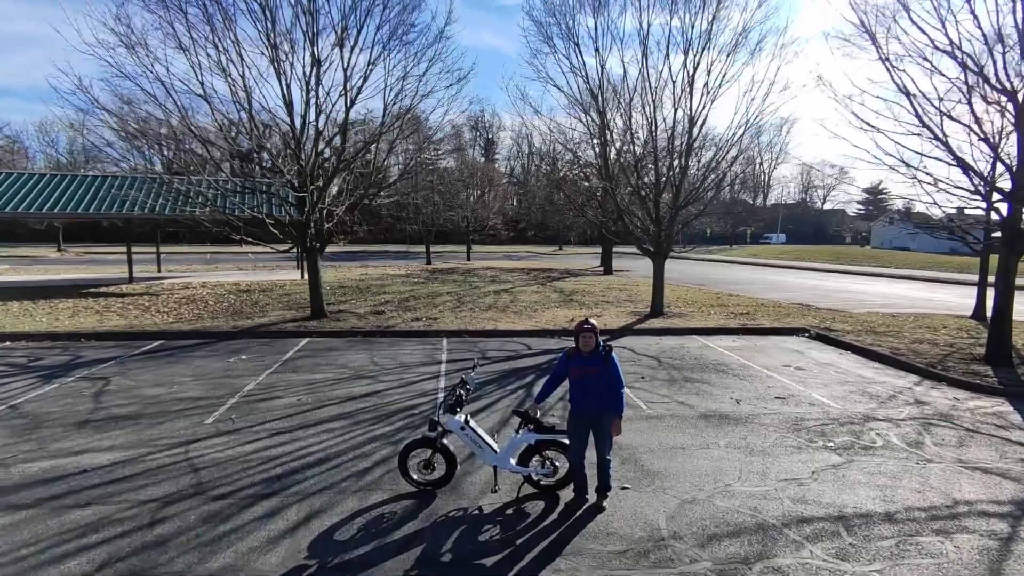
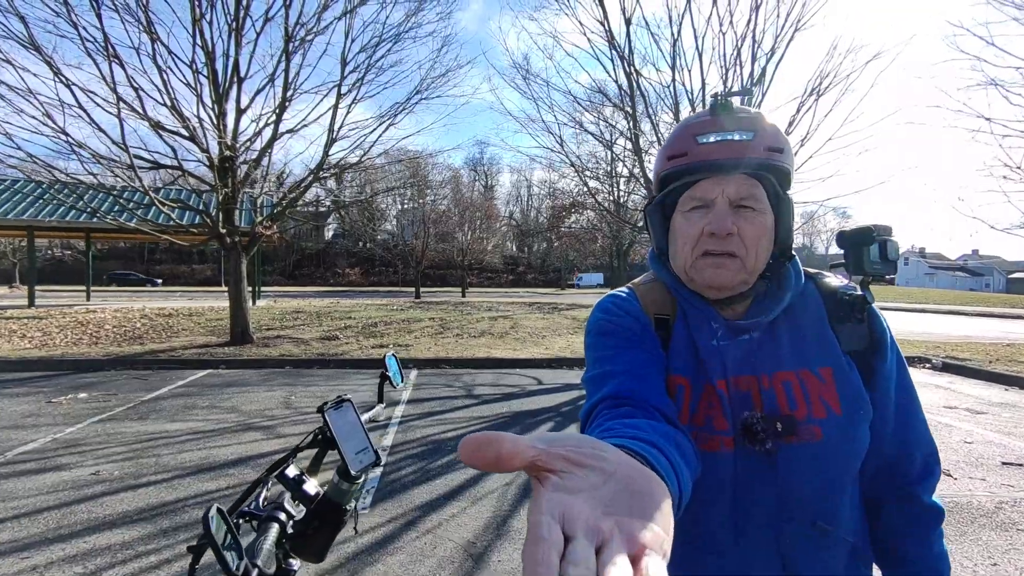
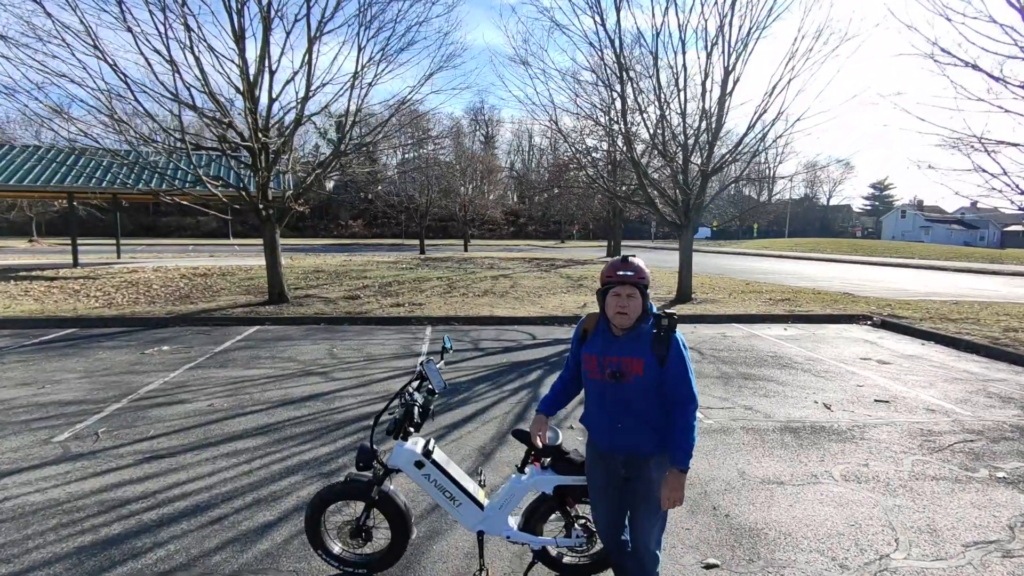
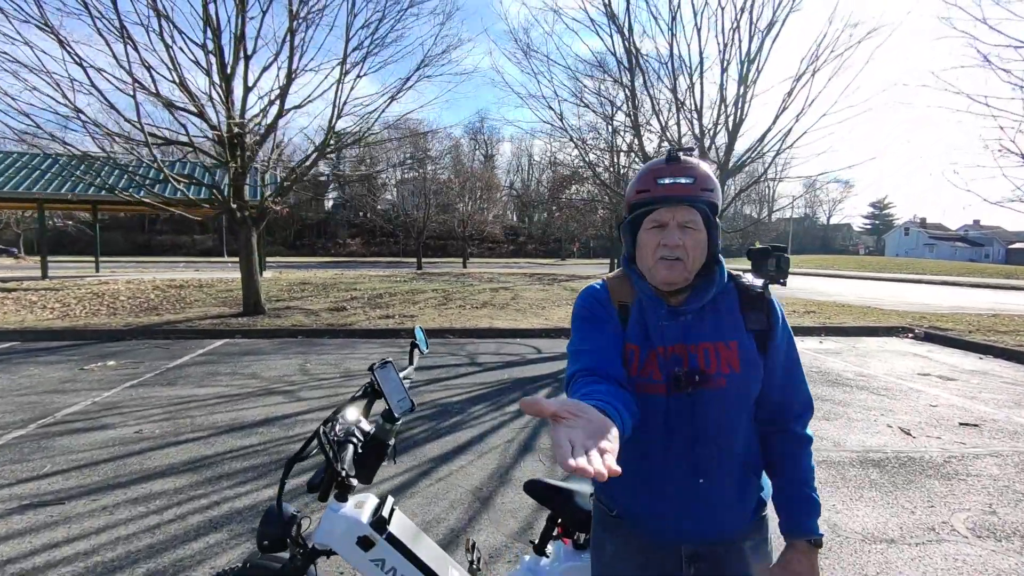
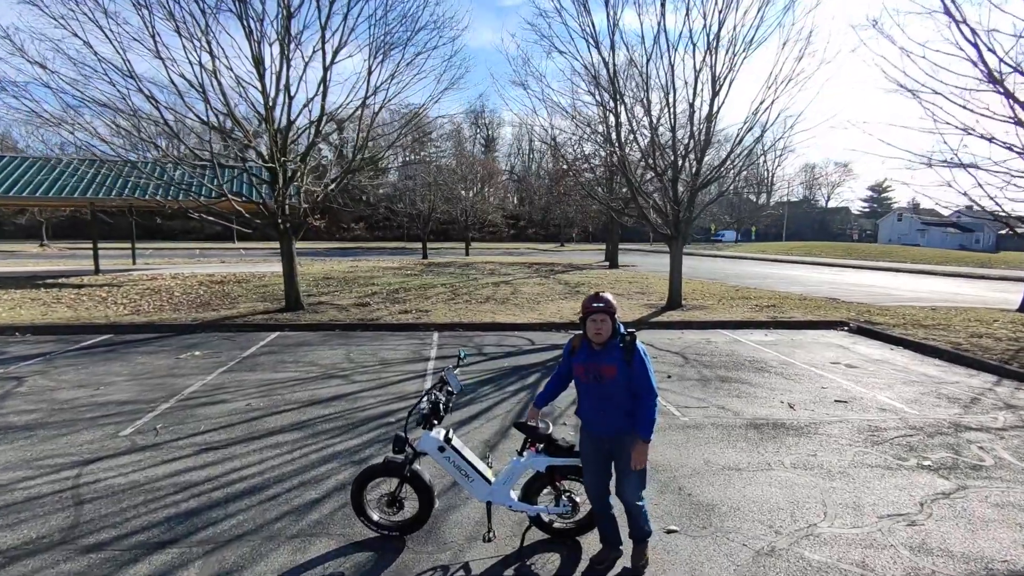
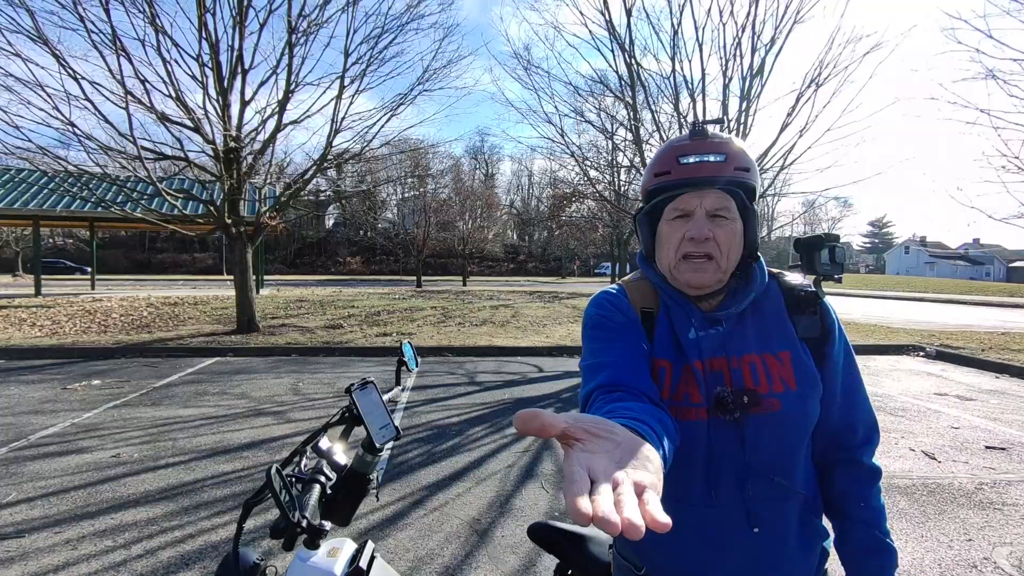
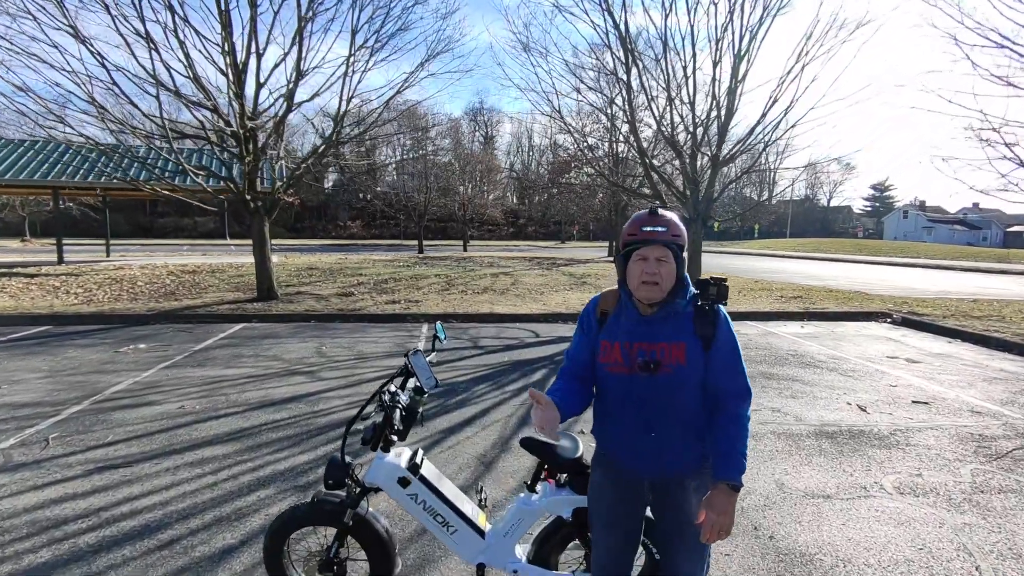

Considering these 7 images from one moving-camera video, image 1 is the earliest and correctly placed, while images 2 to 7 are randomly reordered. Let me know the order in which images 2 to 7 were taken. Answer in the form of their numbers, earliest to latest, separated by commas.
5, 3, 7, 4, 6, 2
